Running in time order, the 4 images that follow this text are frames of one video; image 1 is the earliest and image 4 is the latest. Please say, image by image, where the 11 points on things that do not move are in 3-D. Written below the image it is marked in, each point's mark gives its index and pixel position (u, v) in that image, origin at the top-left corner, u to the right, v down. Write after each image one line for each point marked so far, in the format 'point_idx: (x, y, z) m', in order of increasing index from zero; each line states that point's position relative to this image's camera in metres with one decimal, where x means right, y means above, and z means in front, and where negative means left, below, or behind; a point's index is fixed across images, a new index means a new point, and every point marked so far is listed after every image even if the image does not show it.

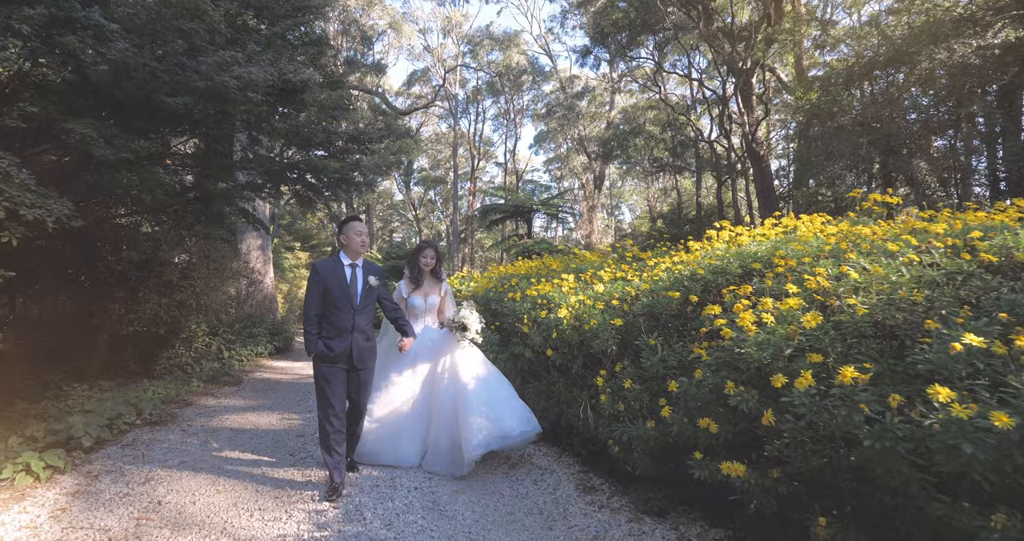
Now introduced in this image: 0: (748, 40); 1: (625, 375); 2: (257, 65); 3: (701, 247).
0: (+6.7, +6.5, +15.0) m
1: (+0.7, -0.6, +3.3) m
2: (-2.7, +2.1, +5.7) m
3: (+1.4, +0.2, +3.9) m
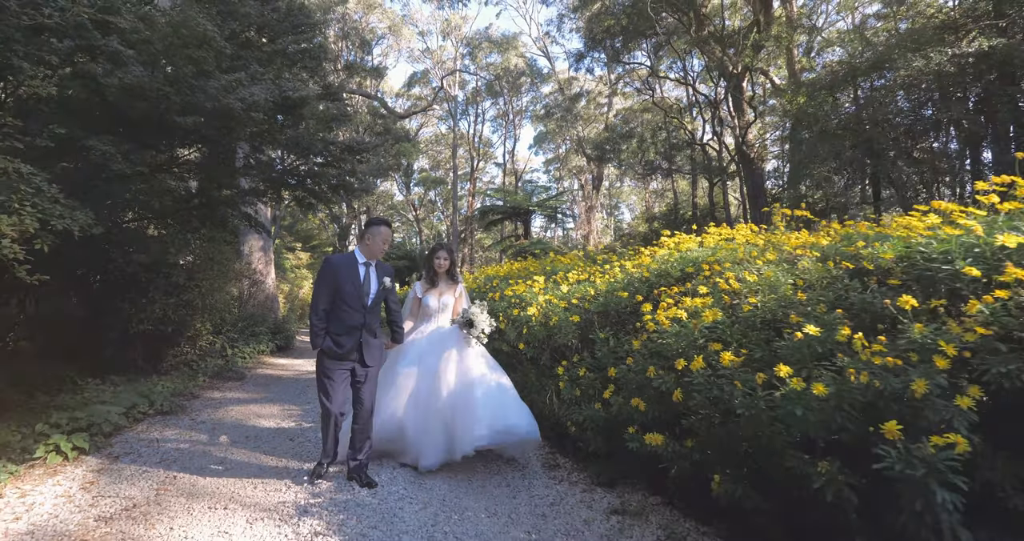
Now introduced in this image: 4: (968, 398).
0: (+6.6, +6.5, +15.5) m
1: (+0.5, -0.7, +3.8) m
2: (-2.9, +2.1, +6.1) m
3: (+1.2, +0.2, +4.3) m
4: (+1.4, -0.4, +1.7) m
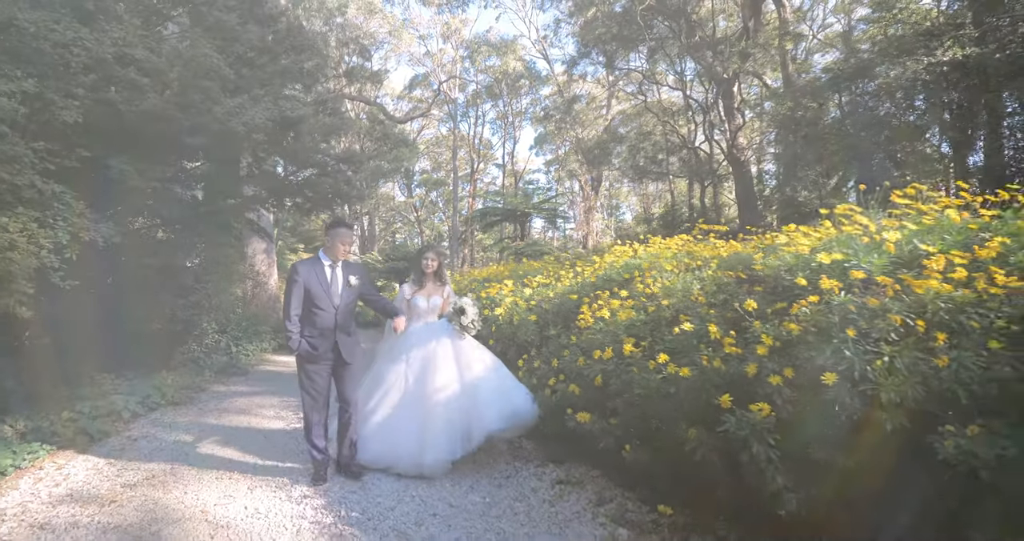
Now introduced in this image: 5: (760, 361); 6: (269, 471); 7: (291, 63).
0: (+6.3, +6.5, +16.0) m
1: (+0.2, -0.7, +4.3) m
2: (-3.2, +2.0, +6.7) m
3: (+0.9, +0.1, +4.9) m
4: (+1.1, -0.4, +2.2) m
5: (+1.1, -0.4, +2.3) m
6: (-1.8, -1.5, +4.0) m
7: (-3.5, +3.3, +8.5) m
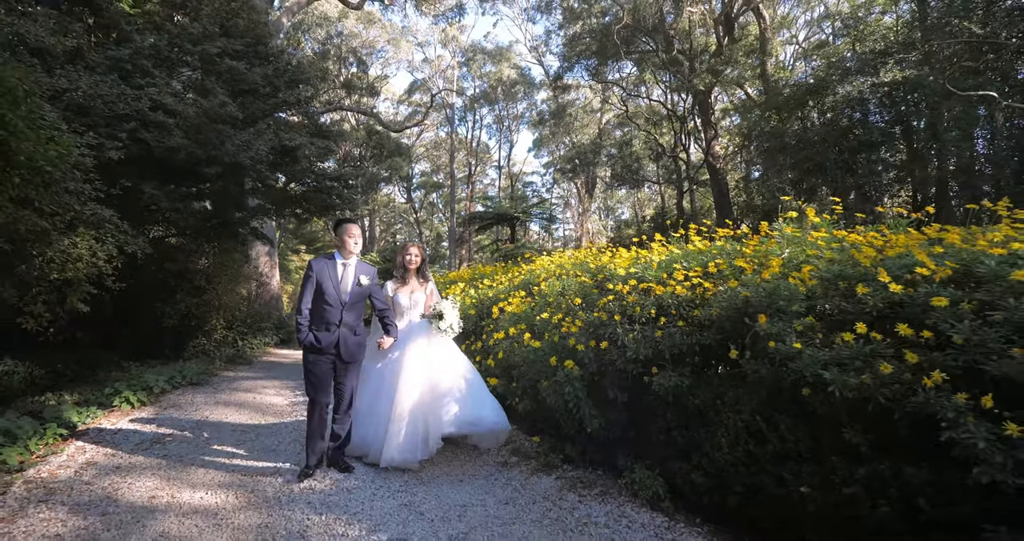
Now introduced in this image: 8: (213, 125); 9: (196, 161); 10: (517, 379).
0: (+5.8, +6.4, +17.4) m
1: (-0.4, -0.8, +5.7) m
2: (-3.8, +2.0, +8.1) m
3: (+0.3, +0.1, +6.3) m
4: (+0.5, -0.5, +3.6) m
5: (+0.4, -0.4, +3.7) m
6: (-2.4, -1.6, +5.4) m
7: (-4.1, +3.3, +9.9) m
8: (-4.2, +2.1, +7.3) m
9: (-4.3, +1.5, +7.3) m
10: (+0.1, -0.9, +4.4) m
